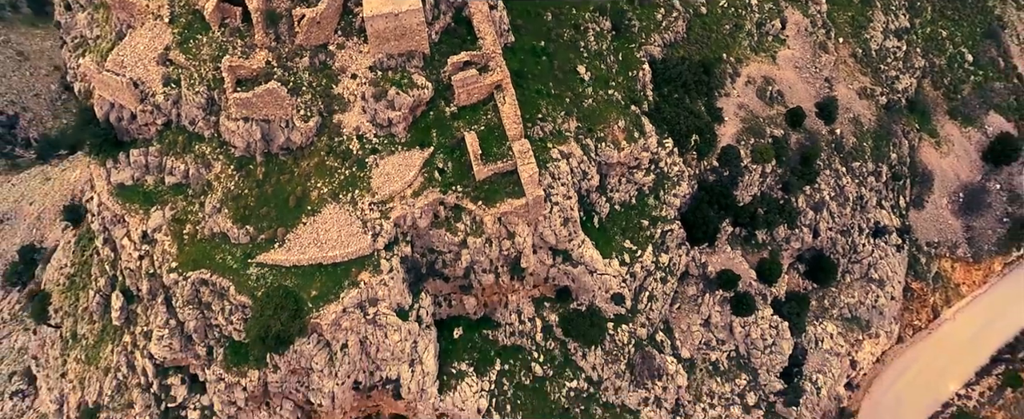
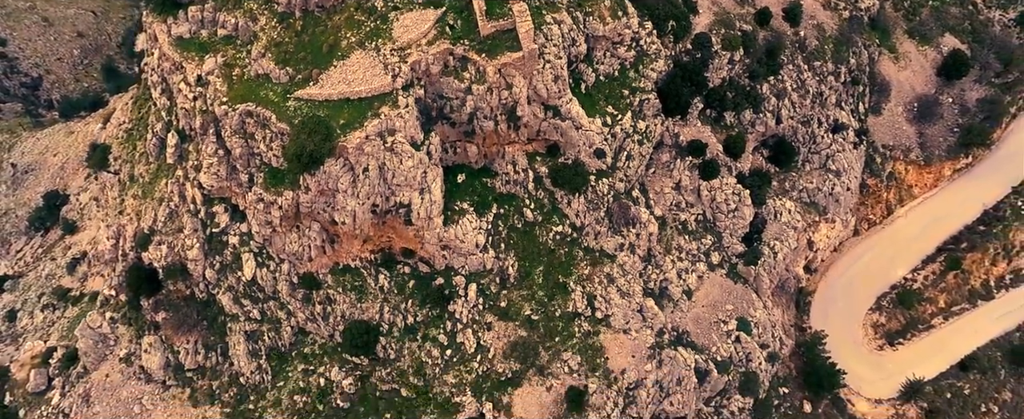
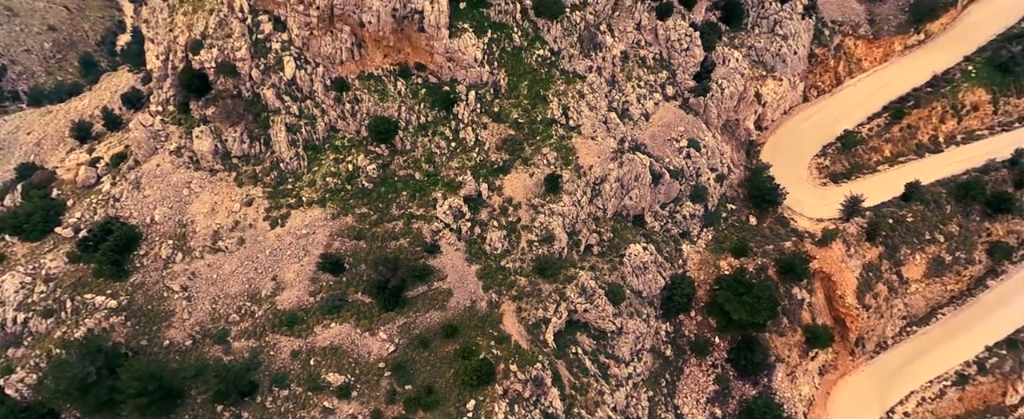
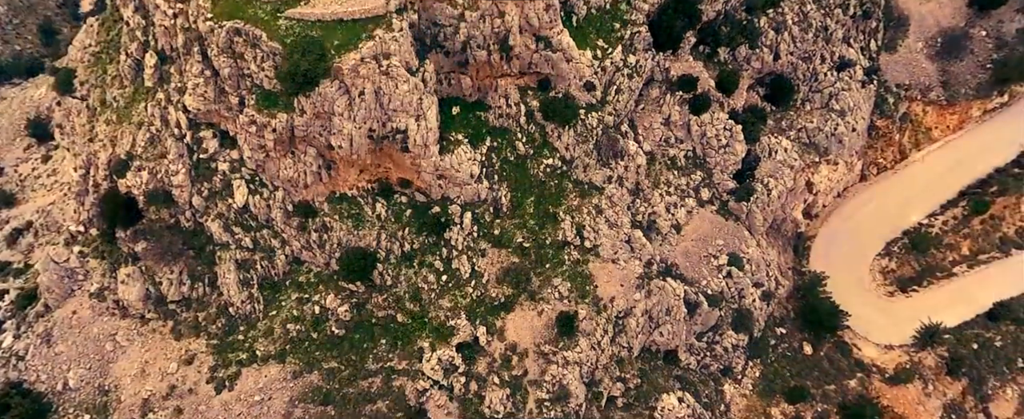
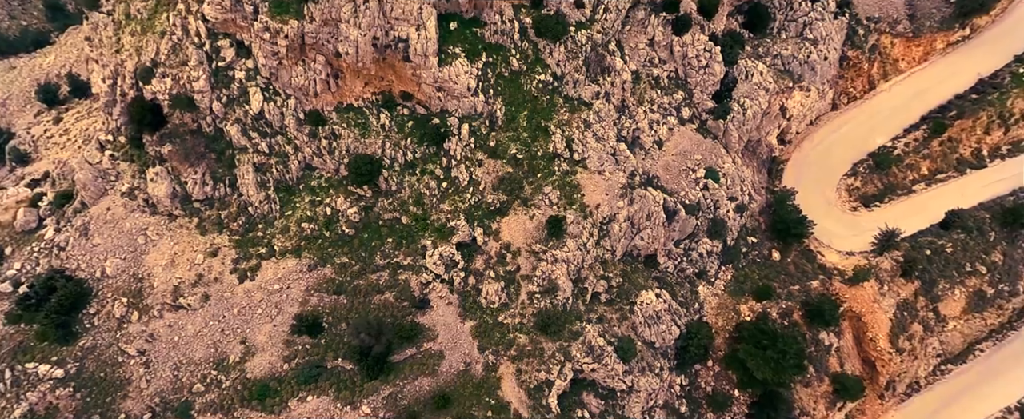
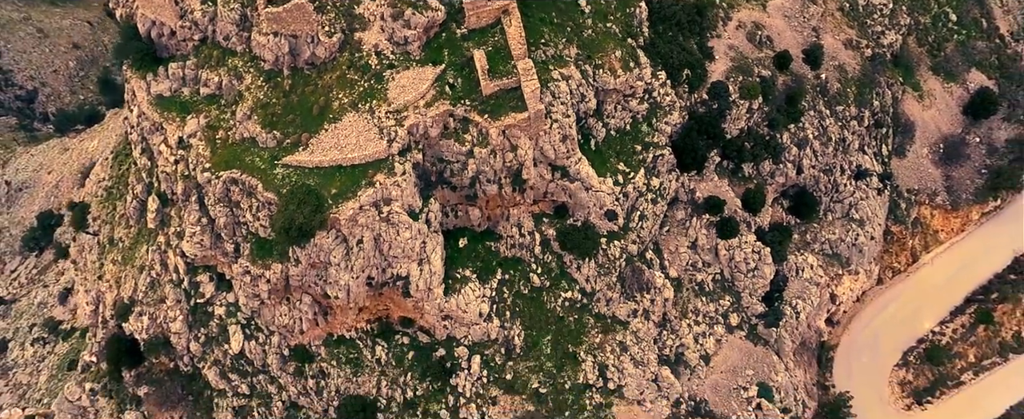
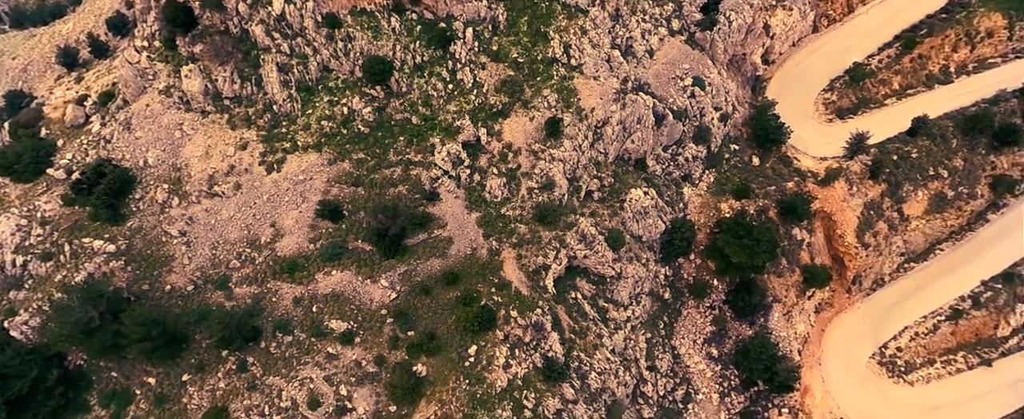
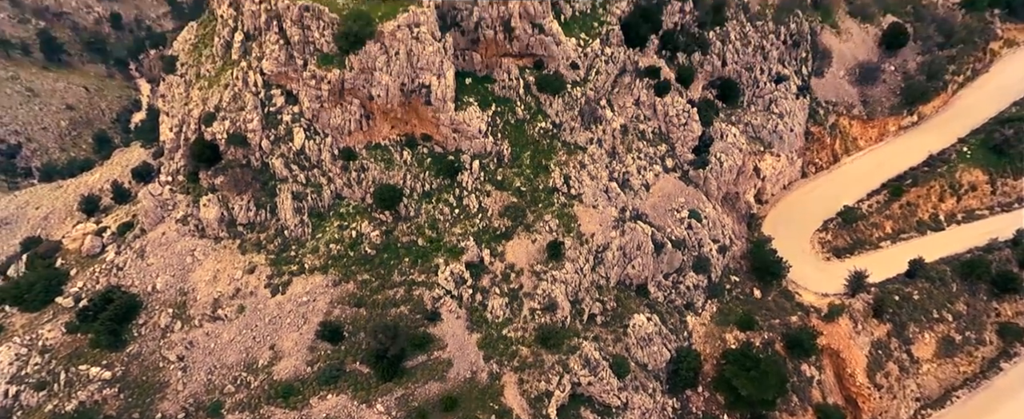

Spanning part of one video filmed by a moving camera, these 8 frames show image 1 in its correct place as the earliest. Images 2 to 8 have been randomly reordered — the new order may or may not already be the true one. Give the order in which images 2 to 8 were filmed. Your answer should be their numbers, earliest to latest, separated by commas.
6, 2, 4, 5, 7, 3, 8
